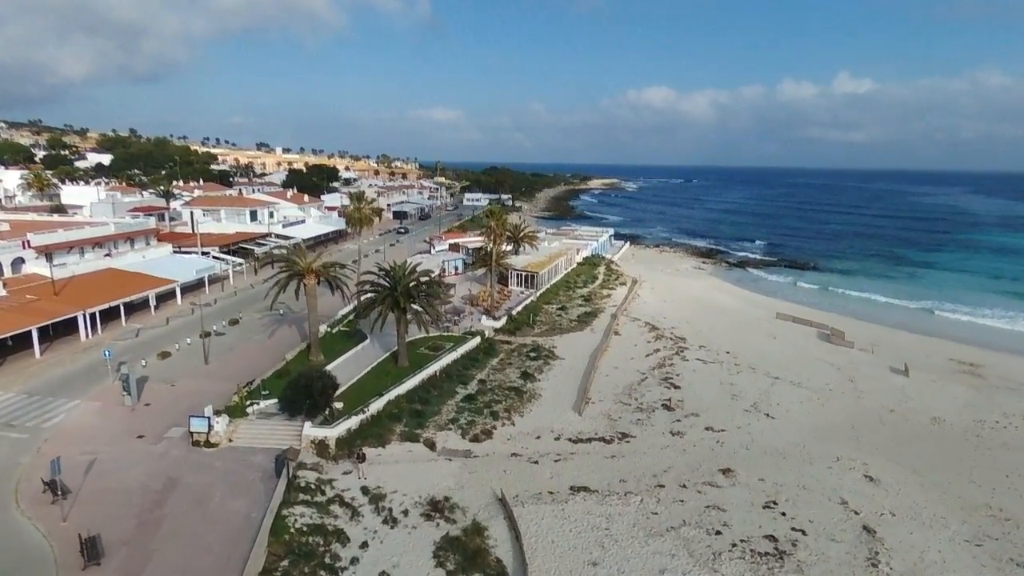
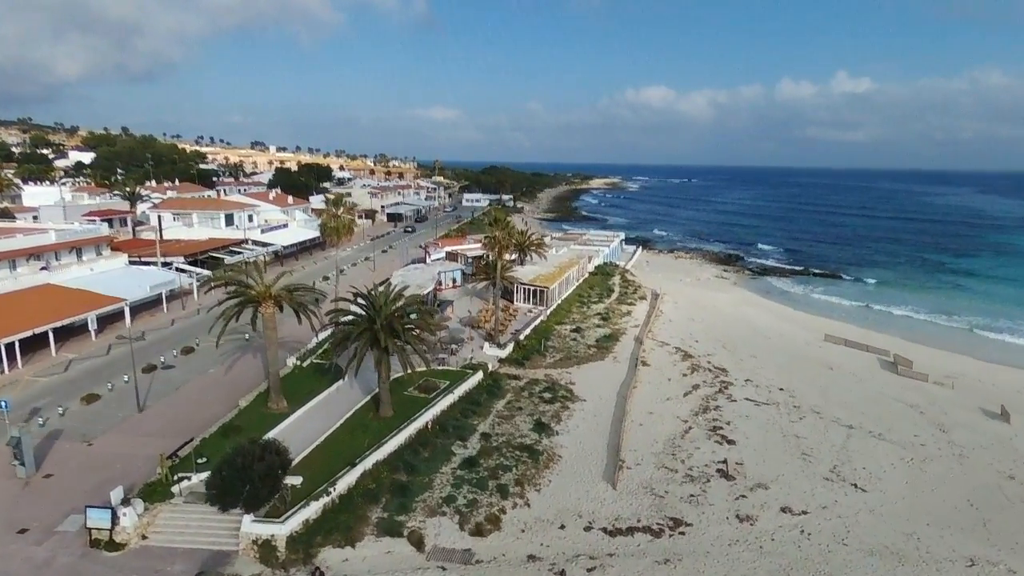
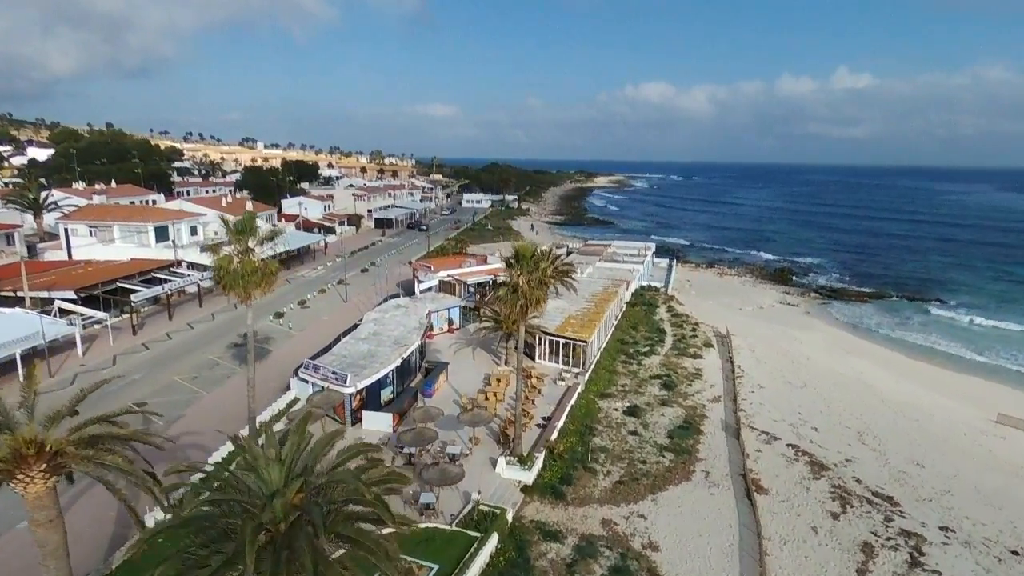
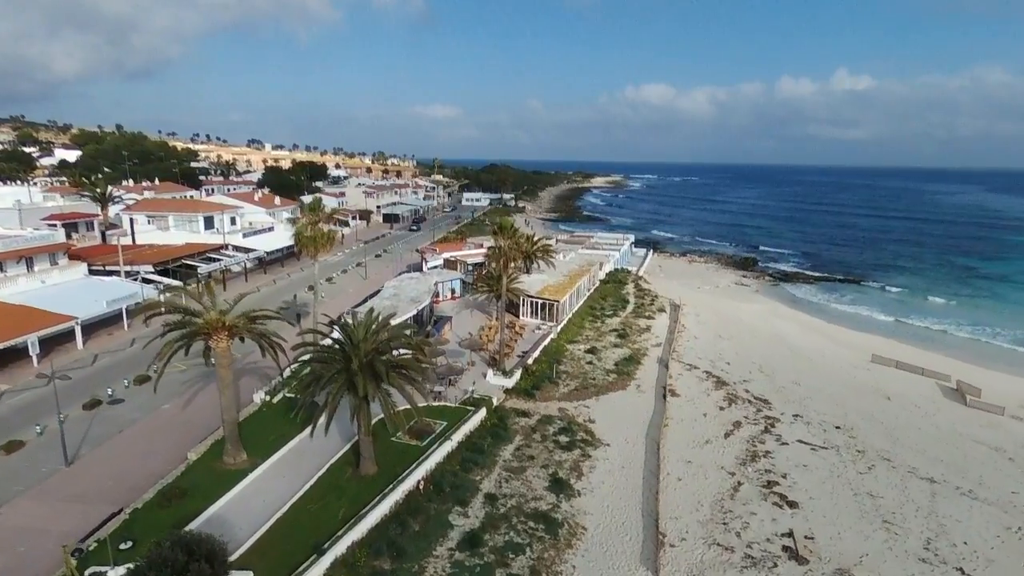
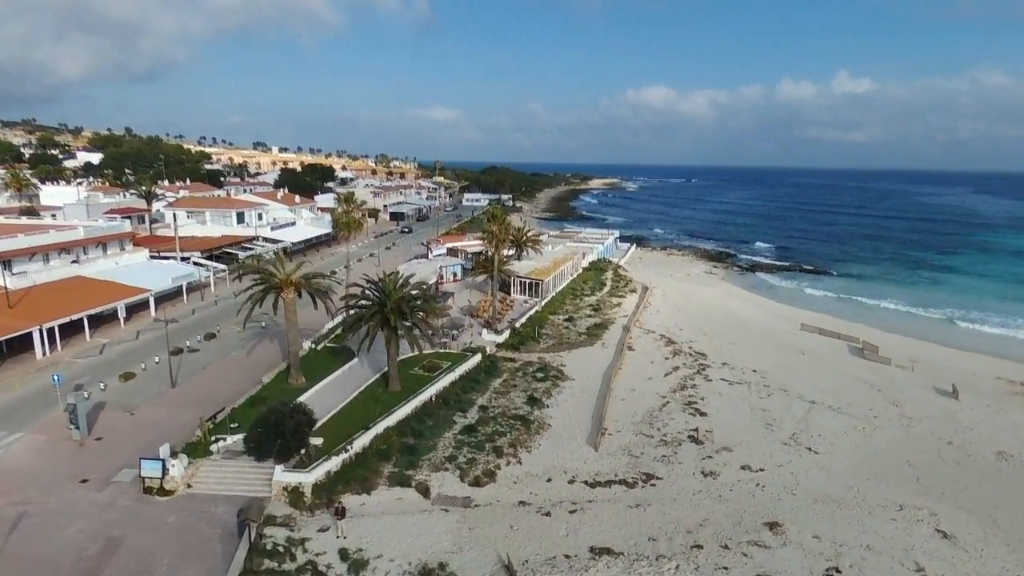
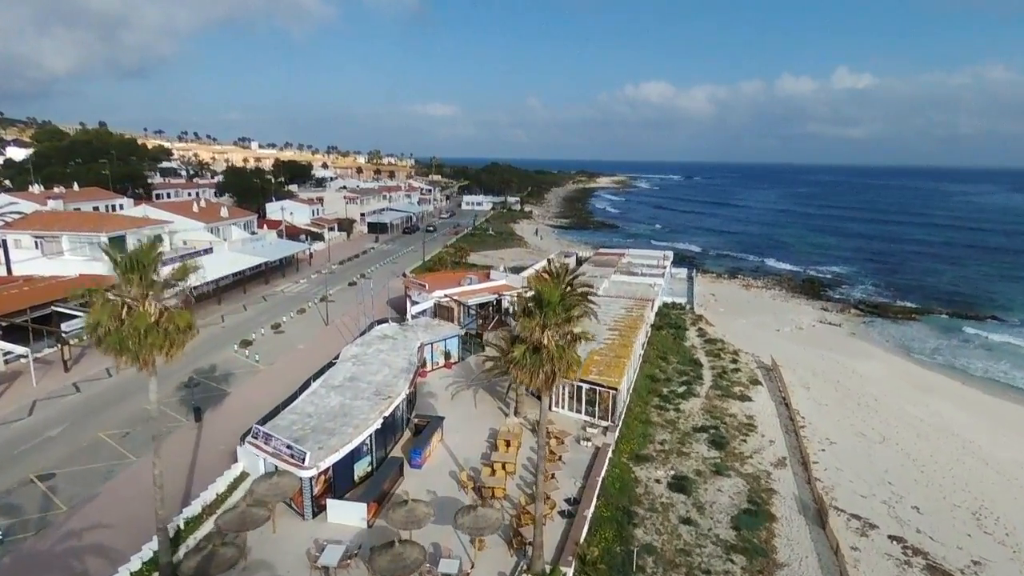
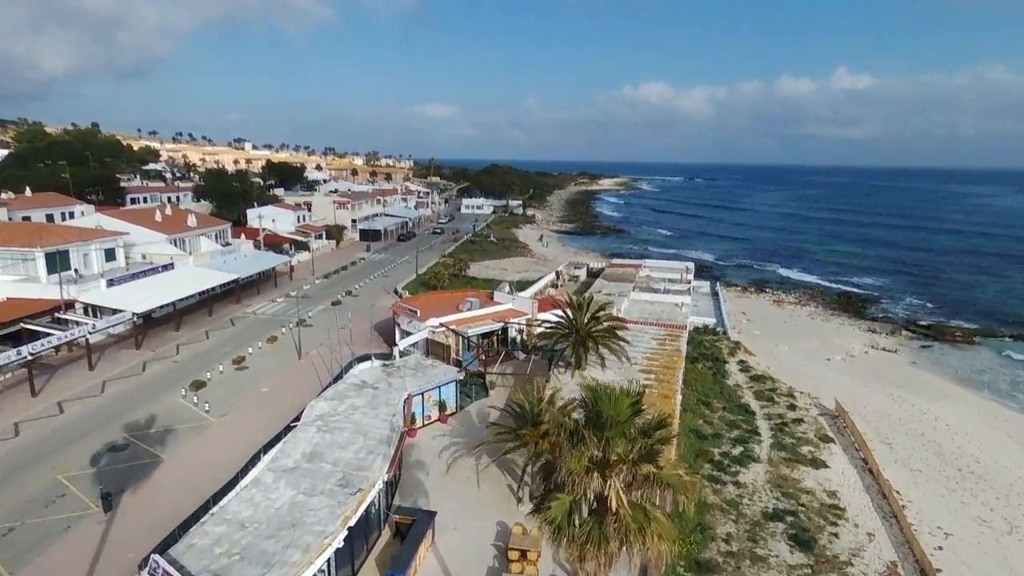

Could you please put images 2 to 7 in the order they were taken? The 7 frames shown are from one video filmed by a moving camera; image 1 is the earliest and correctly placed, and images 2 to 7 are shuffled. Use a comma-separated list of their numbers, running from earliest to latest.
5, 2, 4, 3, 6, 7
